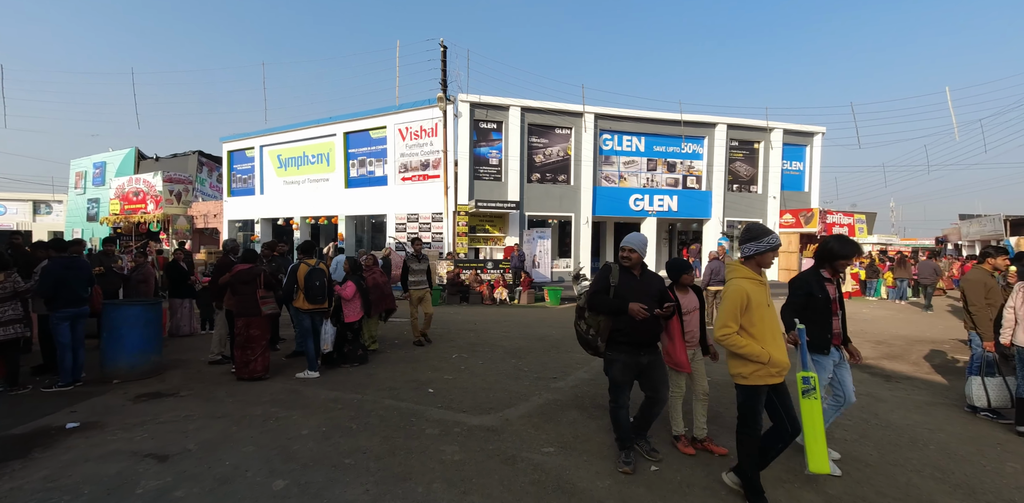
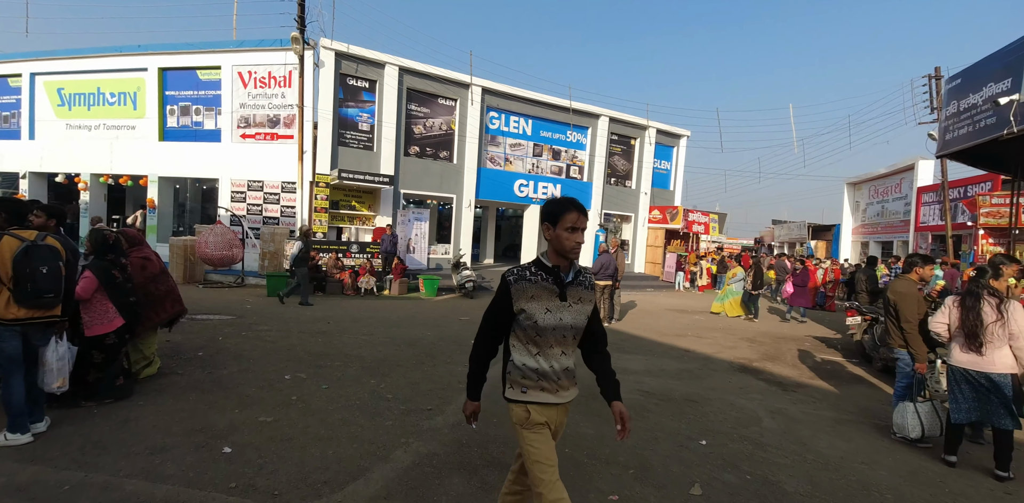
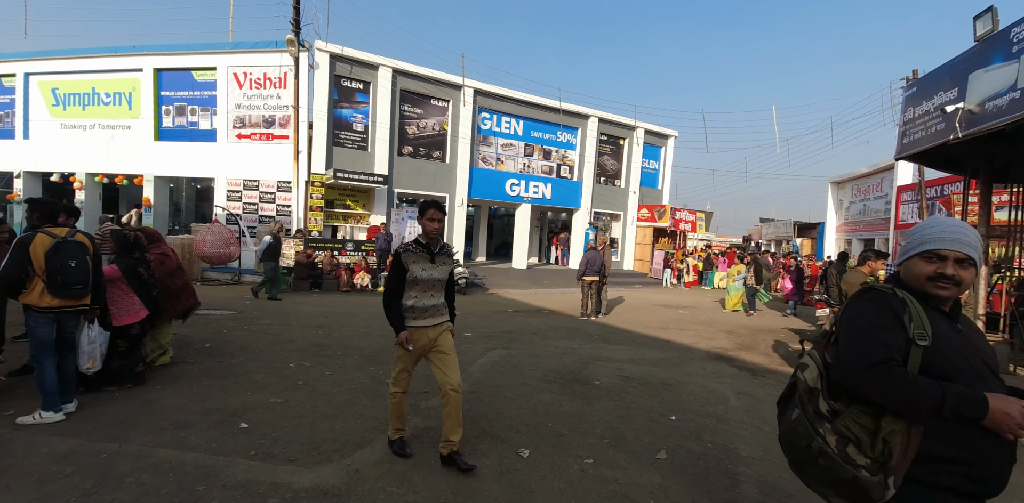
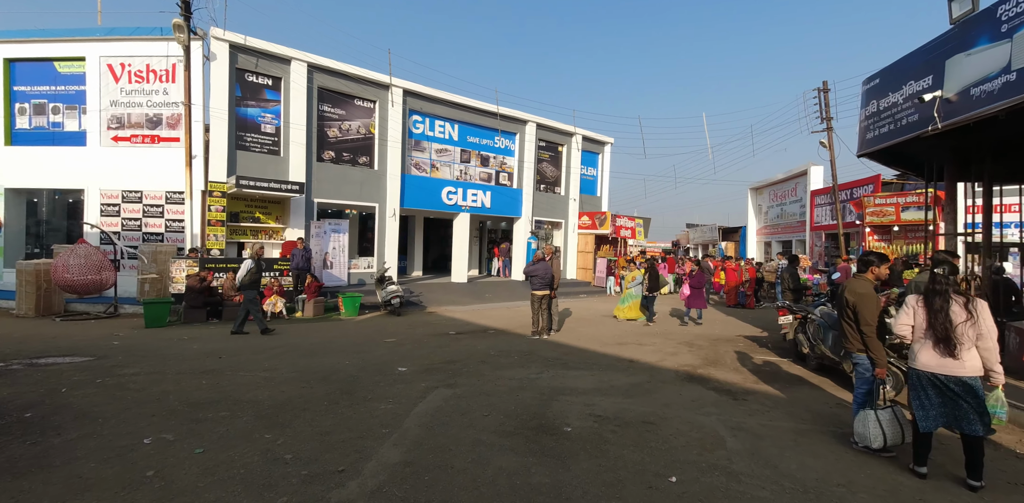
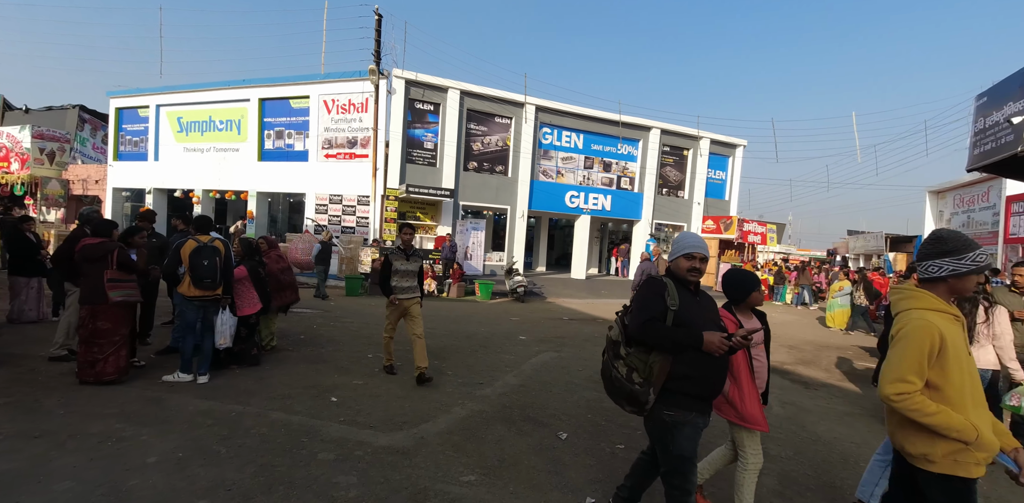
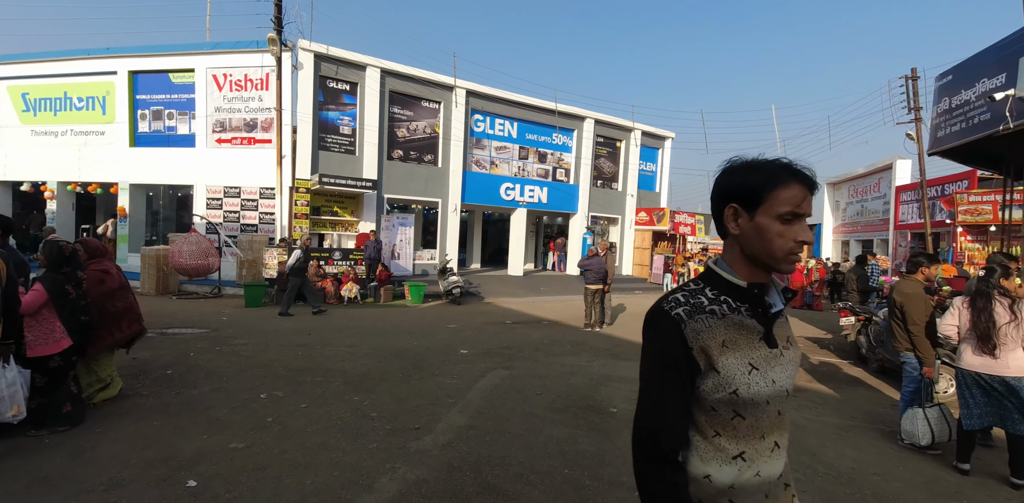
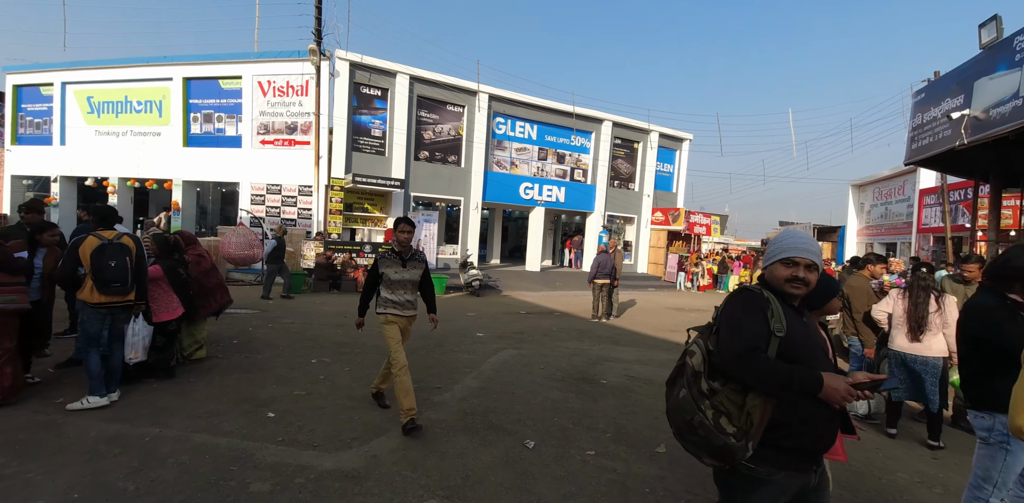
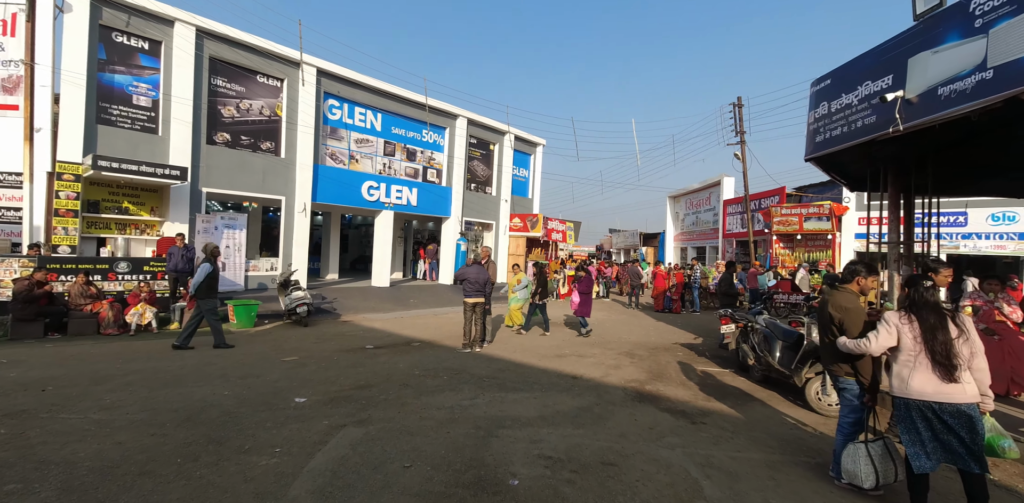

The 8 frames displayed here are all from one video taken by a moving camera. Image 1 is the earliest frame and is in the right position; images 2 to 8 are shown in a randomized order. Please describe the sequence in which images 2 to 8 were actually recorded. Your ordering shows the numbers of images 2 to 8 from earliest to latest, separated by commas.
5, 7, 3, 2, 6, 4, 8
